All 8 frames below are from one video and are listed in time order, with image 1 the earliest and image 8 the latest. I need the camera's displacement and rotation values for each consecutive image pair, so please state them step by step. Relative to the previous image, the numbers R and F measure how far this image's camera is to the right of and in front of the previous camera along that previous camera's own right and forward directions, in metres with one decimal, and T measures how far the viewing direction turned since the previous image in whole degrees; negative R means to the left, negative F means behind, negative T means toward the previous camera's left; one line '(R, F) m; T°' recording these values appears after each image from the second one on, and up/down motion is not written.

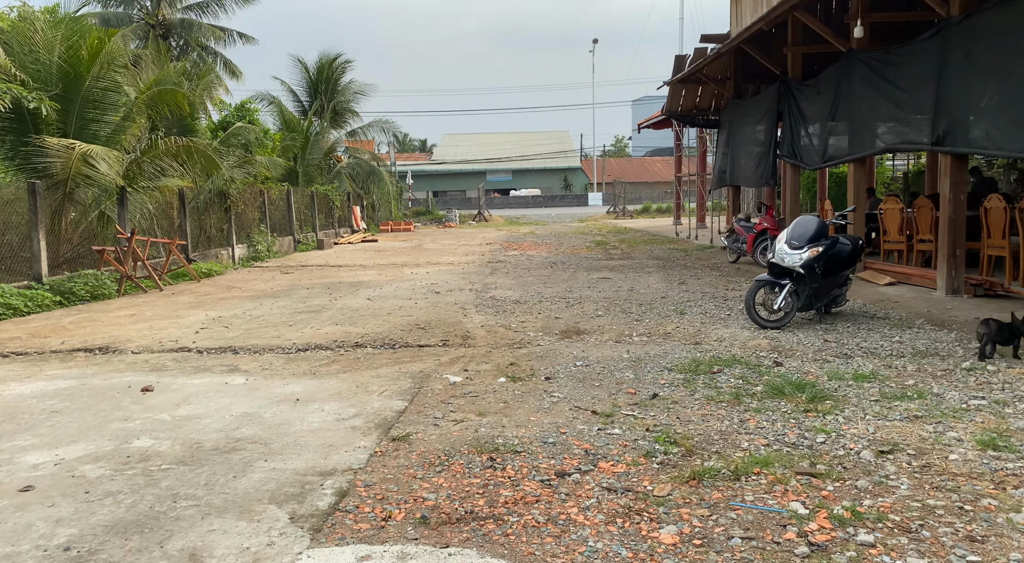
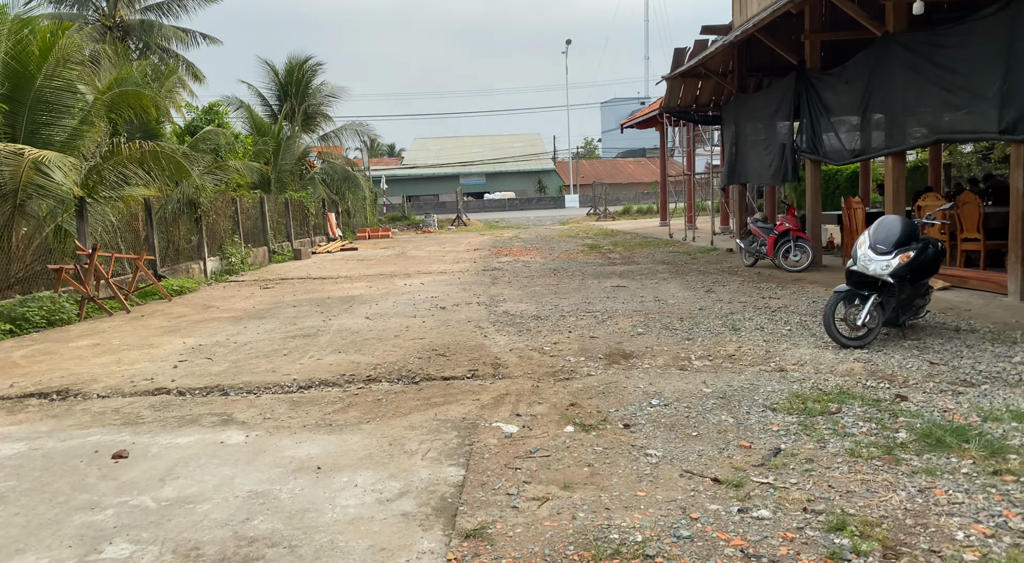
(-0.5, +1.1) m; +2°
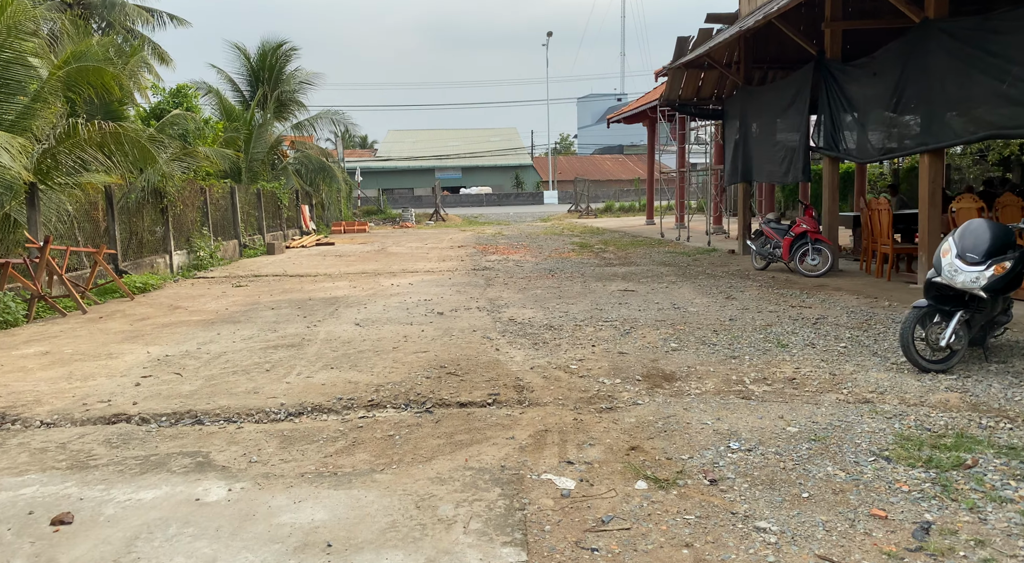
(-0.4, +0.9) m; +2°
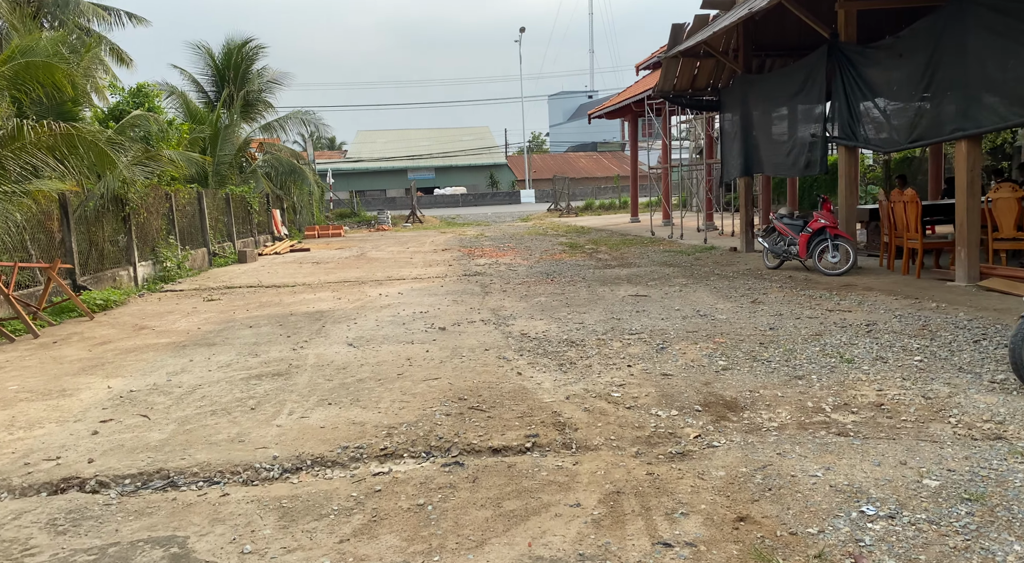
(-0.3, +0.9) m; +2°
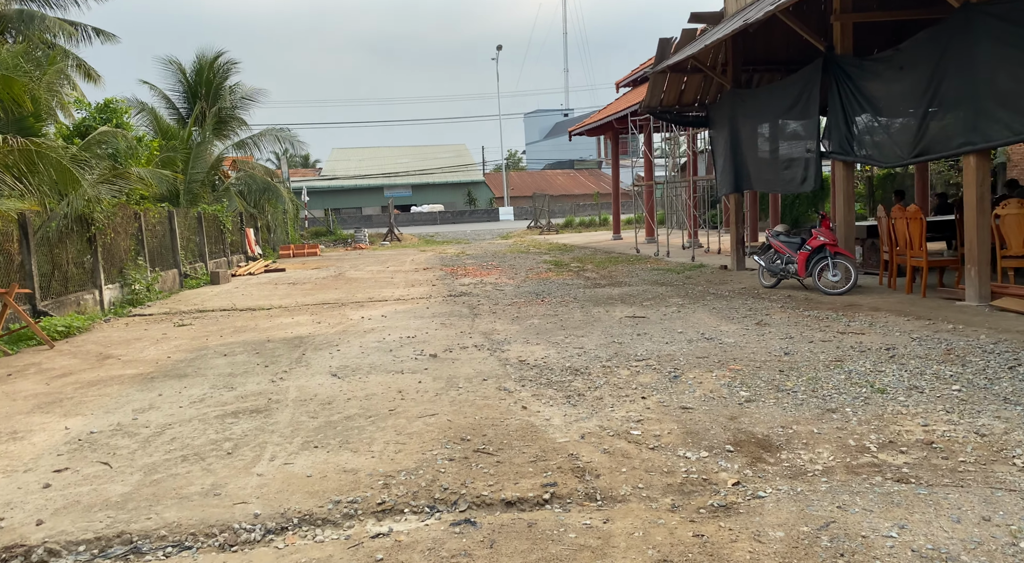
(-0.2, +0.5) m; +2°
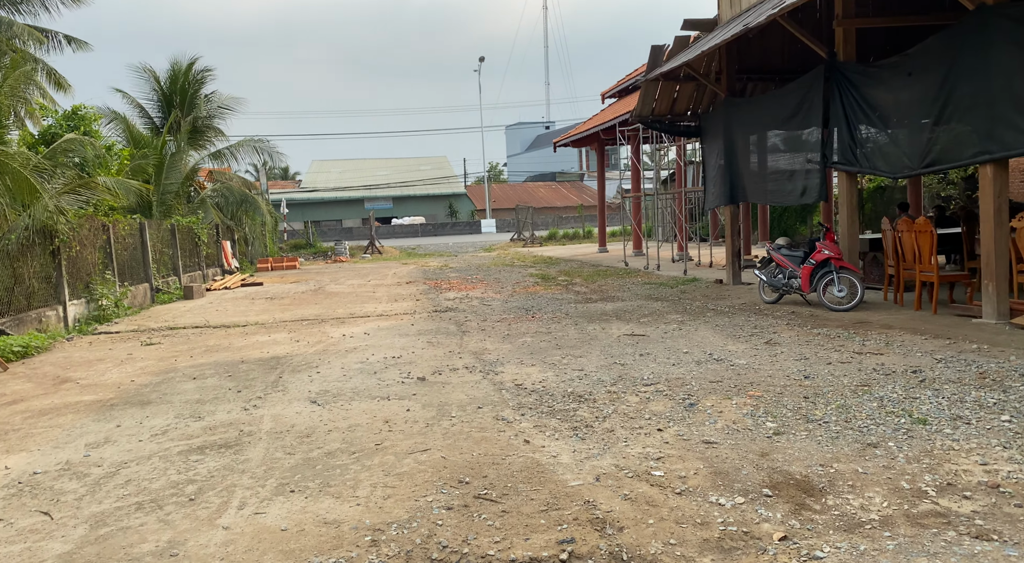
(-0.1, +0.5) m; +1°
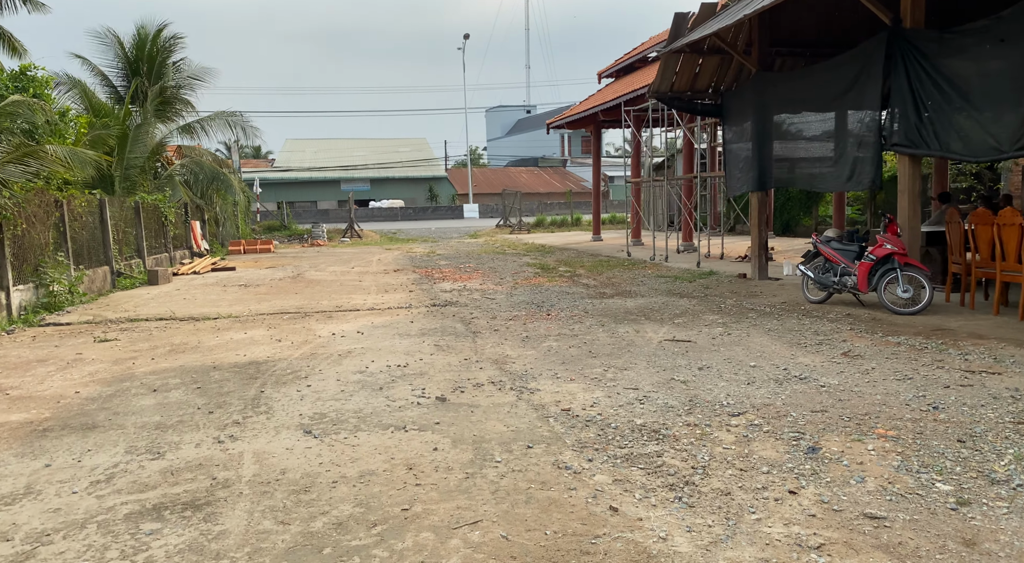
(-0.4, +1.3) m; +2°
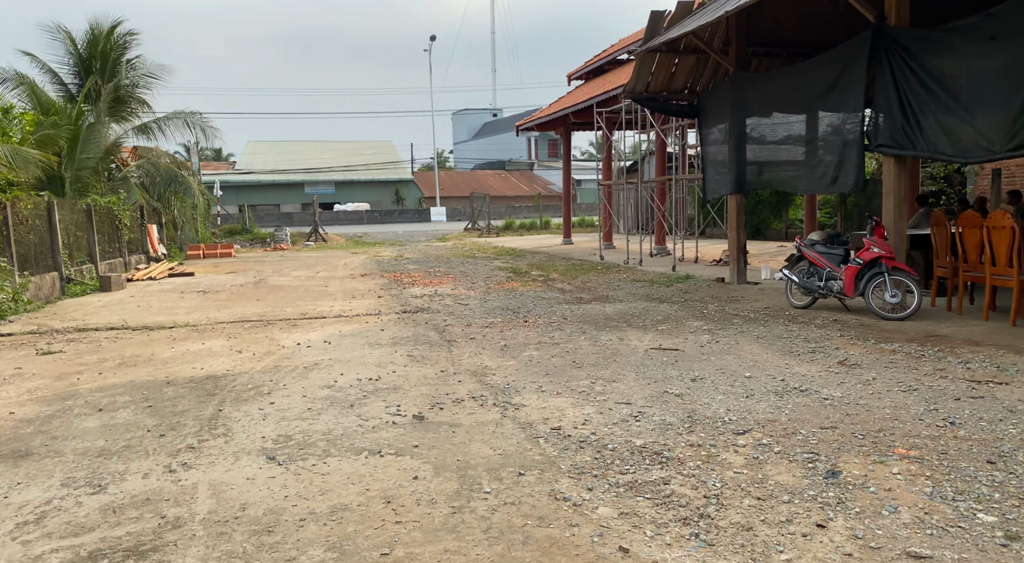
(-0.1, +0.4) m; +2°
